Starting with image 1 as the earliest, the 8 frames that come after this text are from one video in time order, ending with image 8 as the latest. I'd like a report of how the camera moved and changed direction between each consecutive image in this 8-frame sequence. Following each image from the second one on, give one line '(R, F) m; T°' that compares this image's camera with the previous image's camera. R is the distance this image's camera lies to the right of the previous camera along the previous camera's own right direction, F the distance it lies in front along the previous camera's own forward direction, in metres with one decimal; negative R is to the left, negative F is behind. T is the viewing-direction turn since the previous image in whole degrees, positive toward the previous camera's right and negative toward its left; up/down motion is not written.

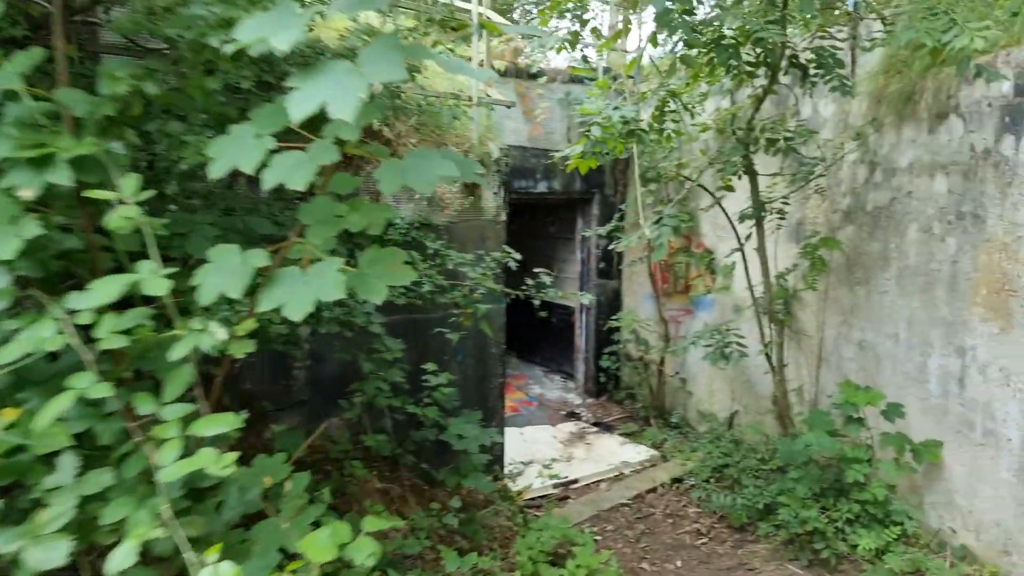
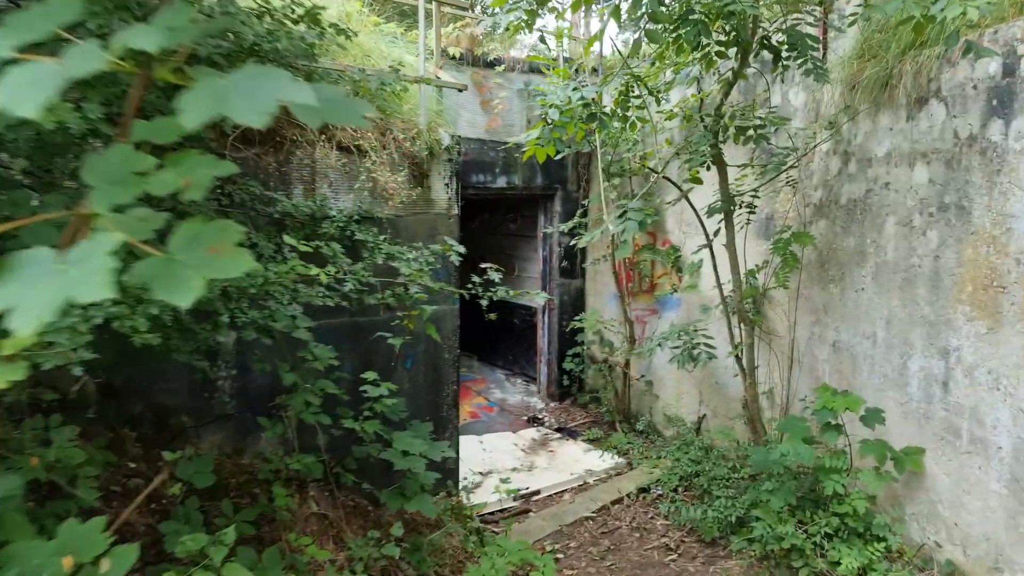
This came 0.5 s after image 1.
(+0.1, +0.3) m; +3°
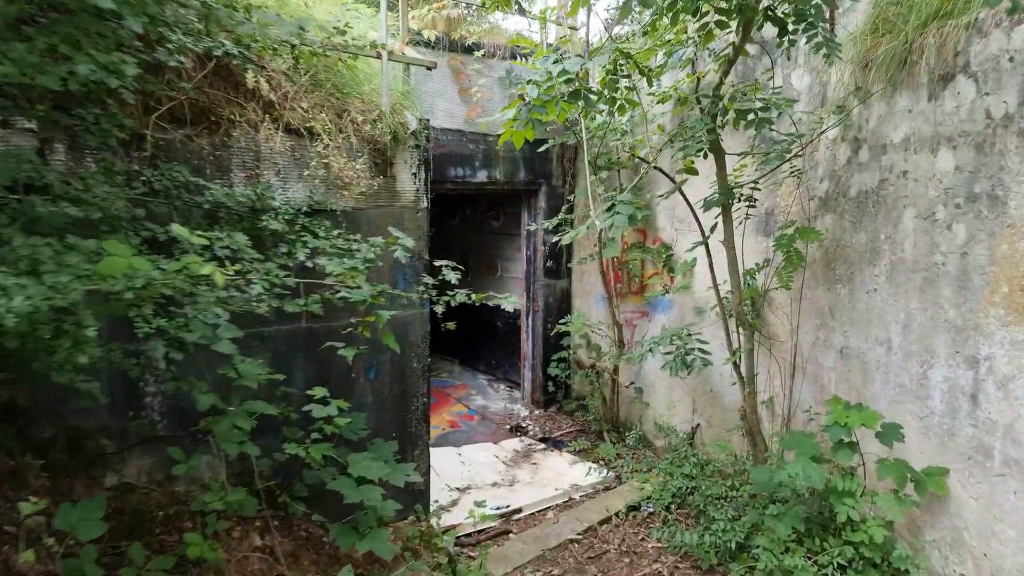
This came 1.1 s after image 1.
(+0.1, +0.4) m; +1°
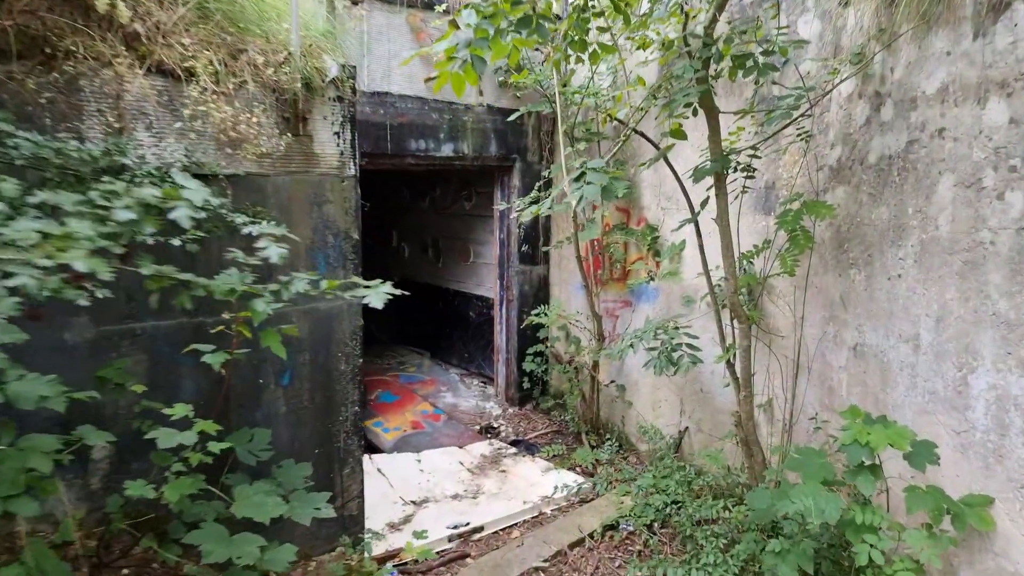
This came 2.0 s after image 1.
(+0.2, +0.5) m; +1°
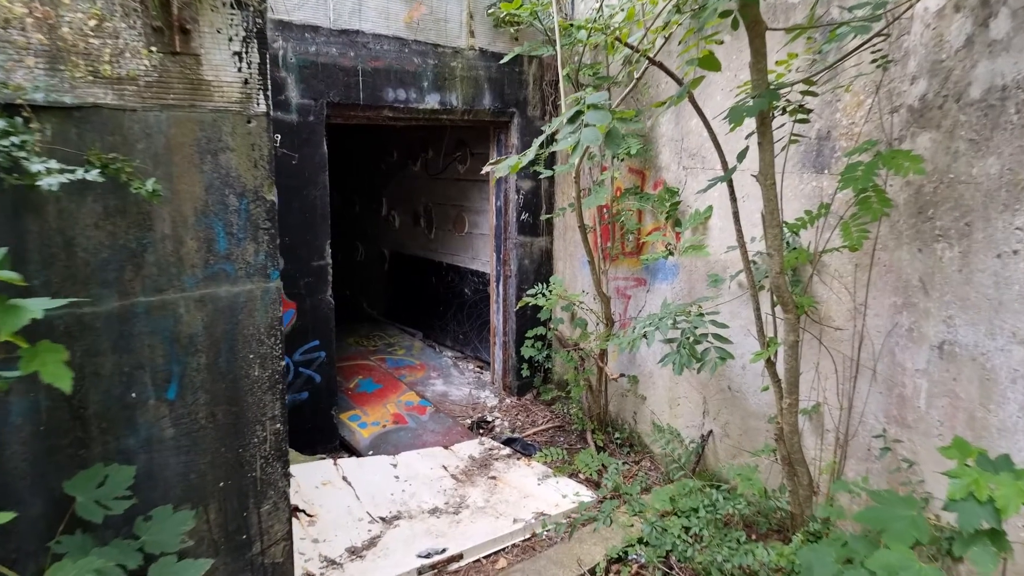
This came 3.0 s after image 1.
(+0.1, +0.7) m; -1°
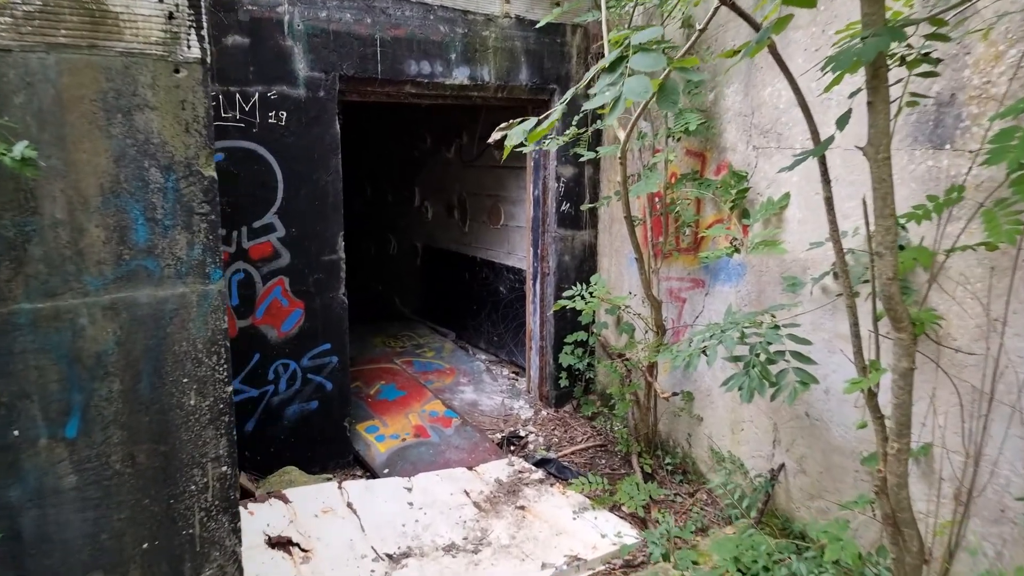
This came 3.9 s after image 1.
(+0.1, +0.5) m; -4°
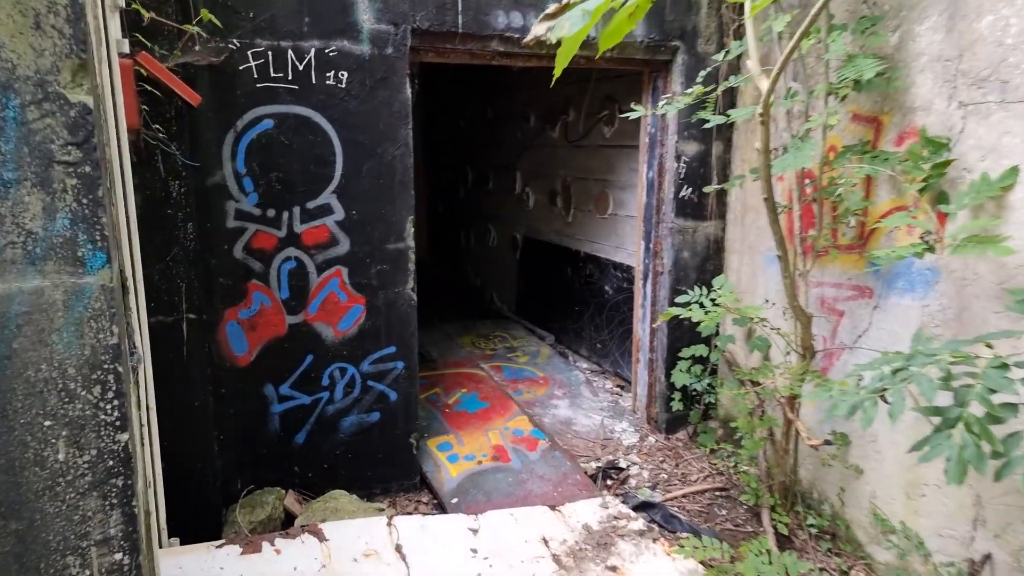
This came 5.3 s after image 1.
(+0.1, +0.7) m; -10°
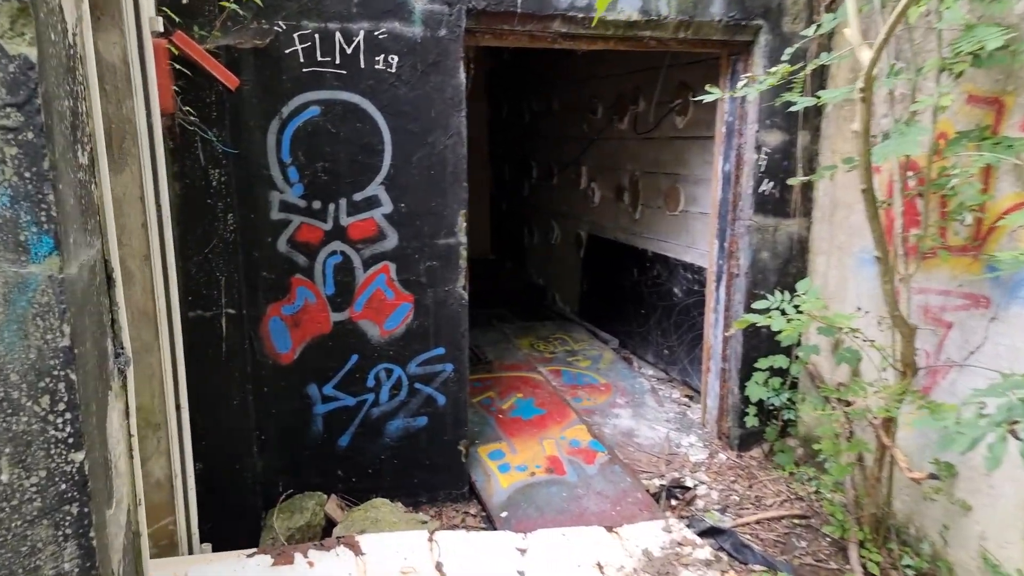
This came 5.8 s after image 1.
(0.0, +0.2) m; -6°
